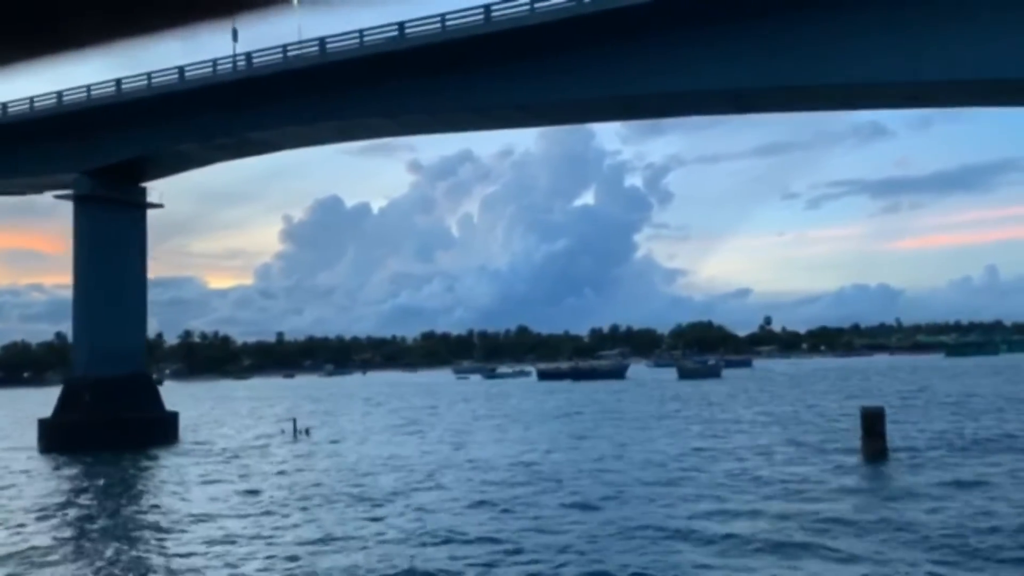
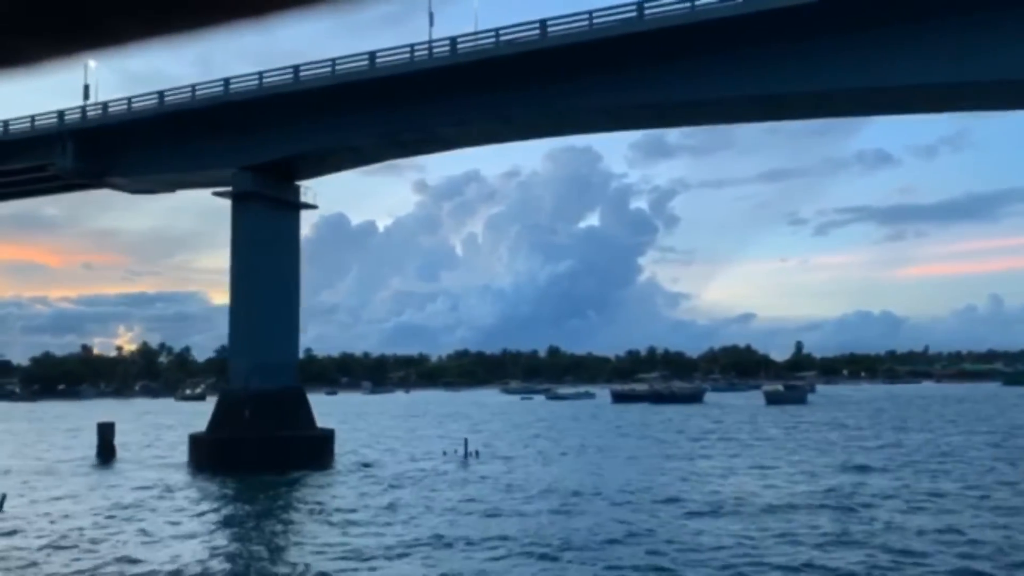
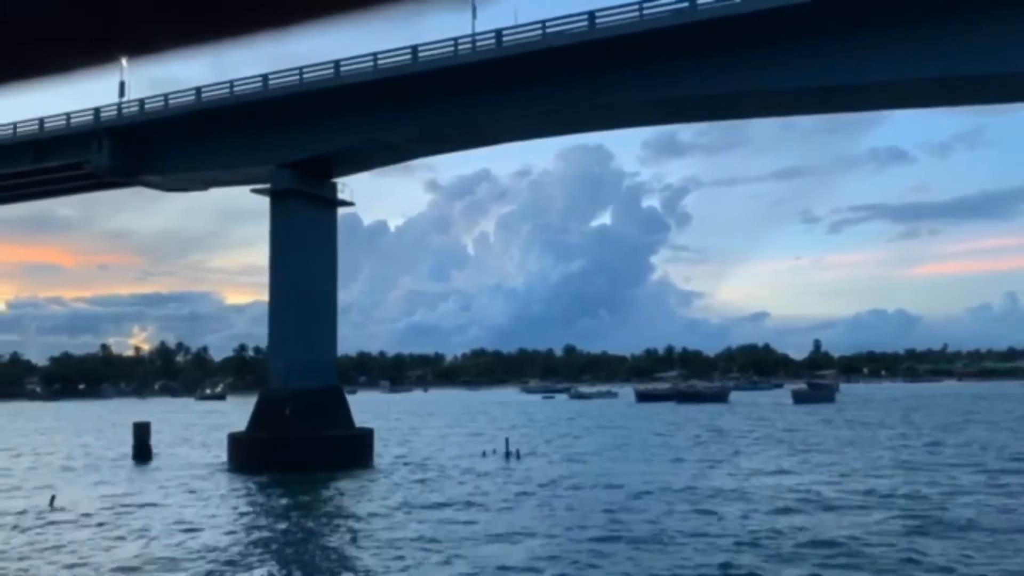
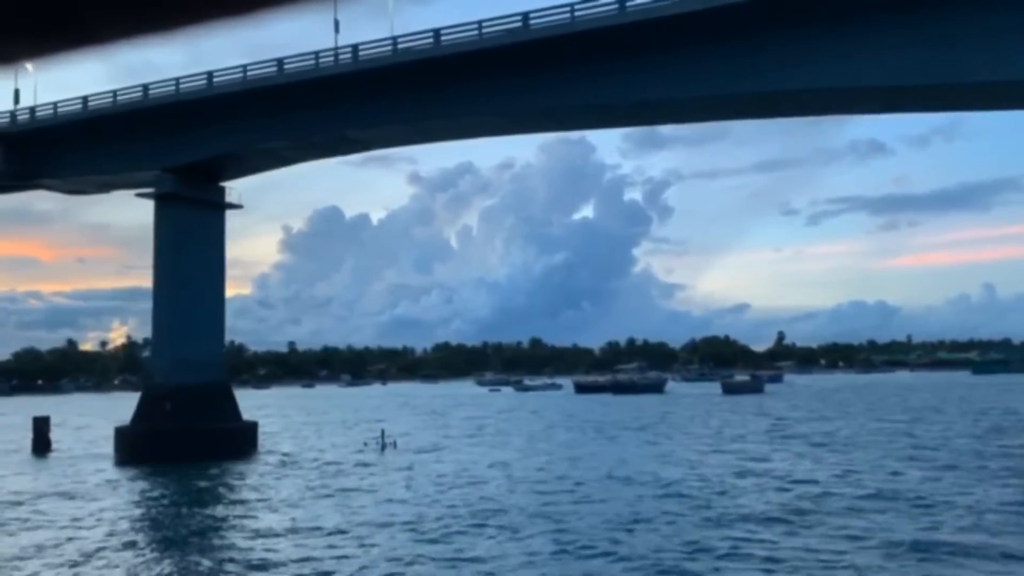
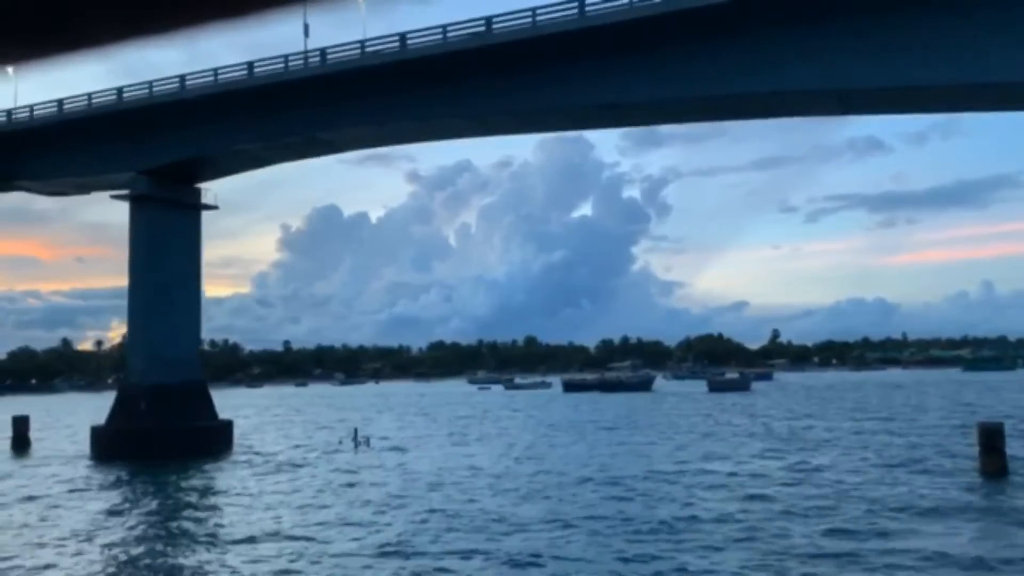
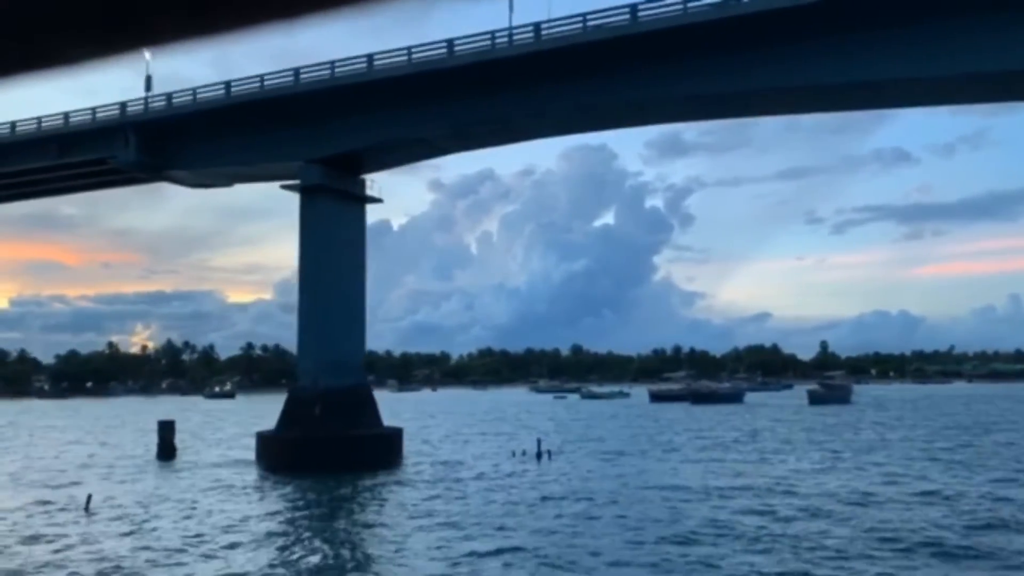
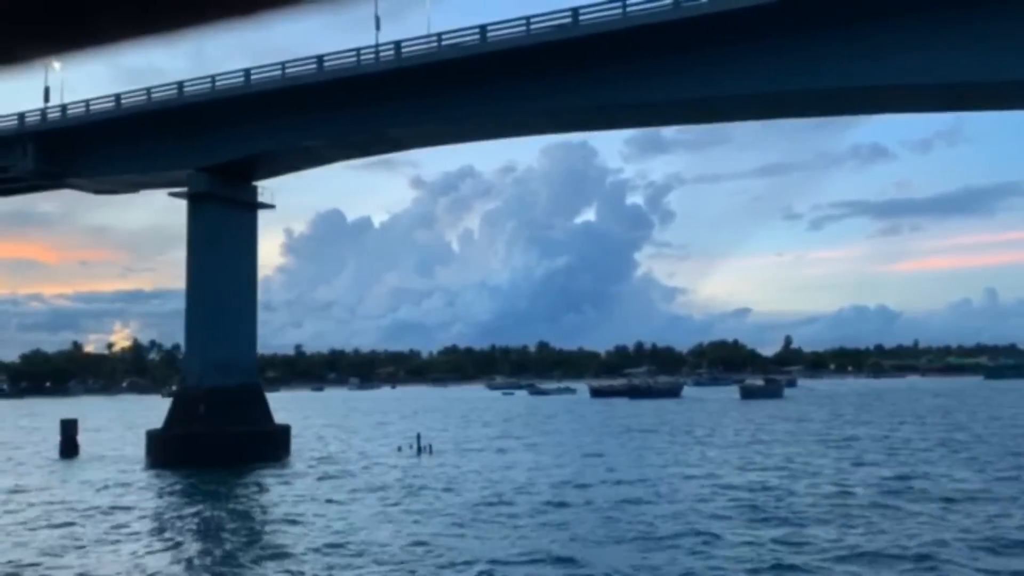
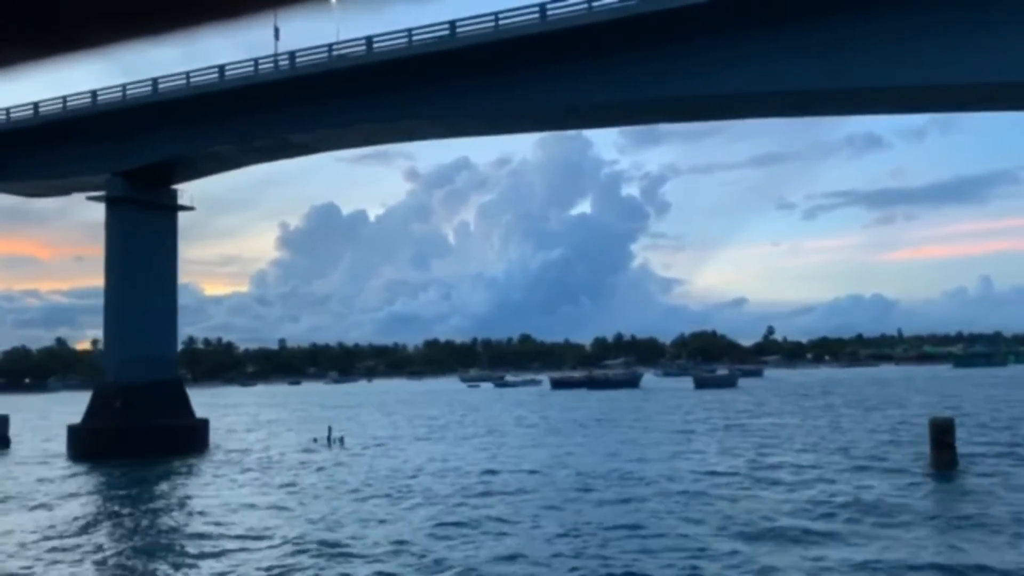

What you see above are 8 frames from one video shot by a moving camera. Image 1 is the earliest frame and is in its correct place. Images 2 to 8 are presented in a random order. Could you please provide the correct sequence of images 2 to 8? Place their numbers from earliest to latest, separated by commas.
8, 5, 4, 7, 2, 3, 6
